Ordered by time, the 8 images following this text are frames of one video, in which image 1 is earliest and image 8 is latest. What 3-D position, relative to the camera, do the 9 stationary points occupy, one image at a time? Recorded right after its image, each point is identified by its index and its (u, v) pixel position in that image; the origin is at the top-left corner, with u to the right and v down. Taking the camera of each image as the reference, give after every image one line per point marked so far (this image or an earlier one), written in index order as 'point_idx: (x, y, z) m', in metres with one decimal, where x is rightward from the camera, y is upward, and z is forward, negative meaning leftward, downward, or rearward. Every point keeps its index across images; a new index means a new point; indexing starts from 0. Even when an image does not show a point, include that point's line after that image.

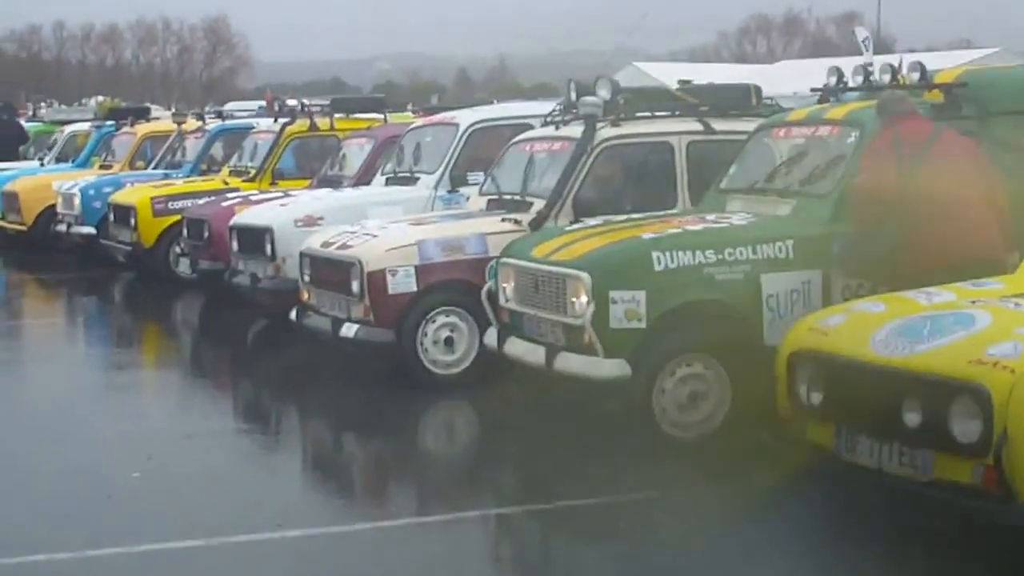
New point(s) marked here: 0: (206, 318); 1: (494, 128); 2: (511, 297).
0: (-2.1, -0.2, +12.9) m
1: (-0.1, +1.0, +11.8) m
2: (0.0, -0.1, +7.9) m
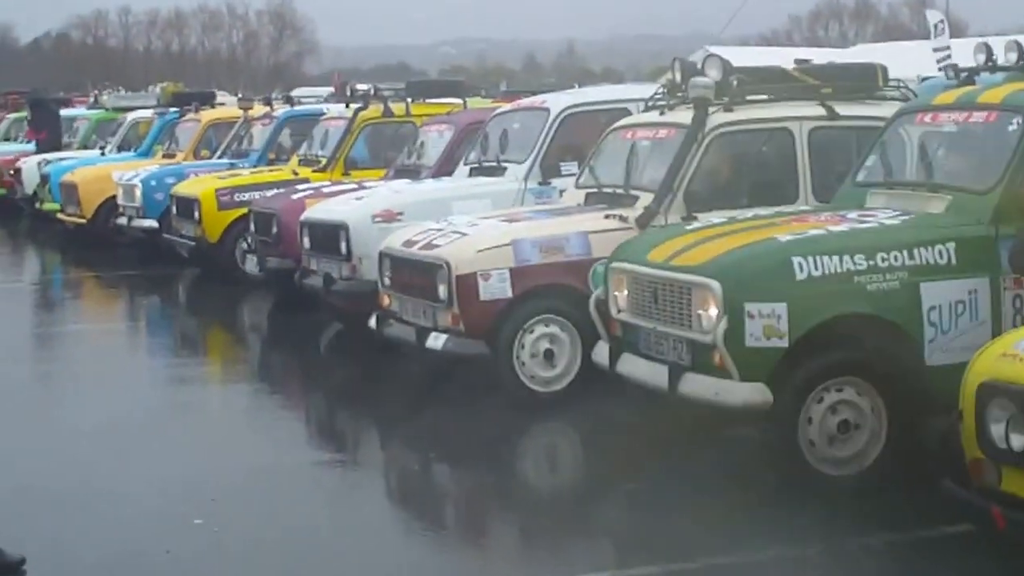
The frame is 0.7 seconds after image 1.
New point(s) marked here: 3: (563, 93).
0: (-1.5, -0.2, +12.0) m
1: (+0.4, +1.0, +10.8) m
2: (+0.4, -0.1, +7.0) m
3: (+0.3, +1.1, +11.0) m
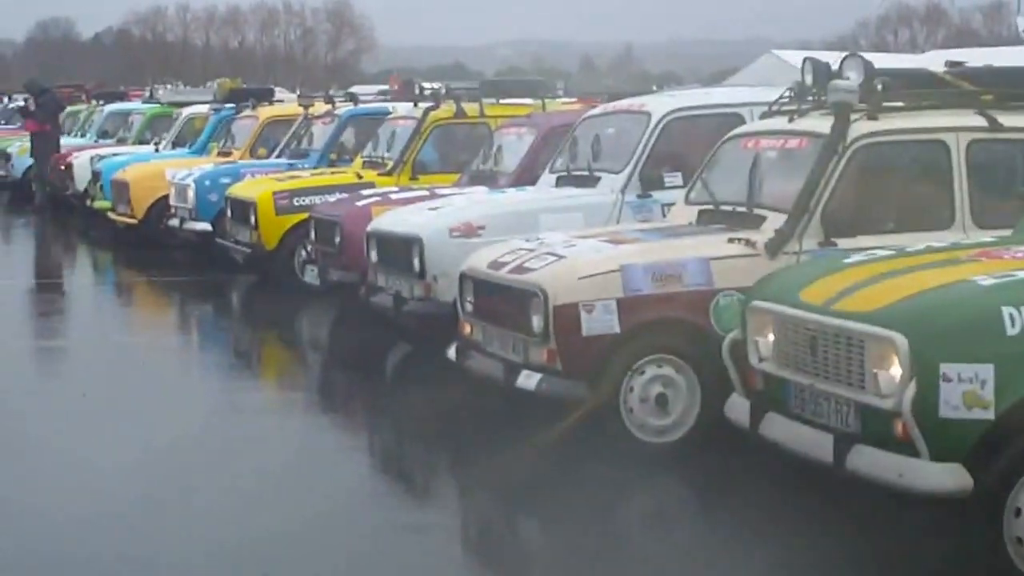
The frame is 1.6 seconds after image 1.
0: (-1.0, -0.3, +10.9) m
1: (+0.9, +0.9, +9.6) m
2: (+0.8, -0.2, +5.8) m
3: (+0.8, +1.0, +9.8) m
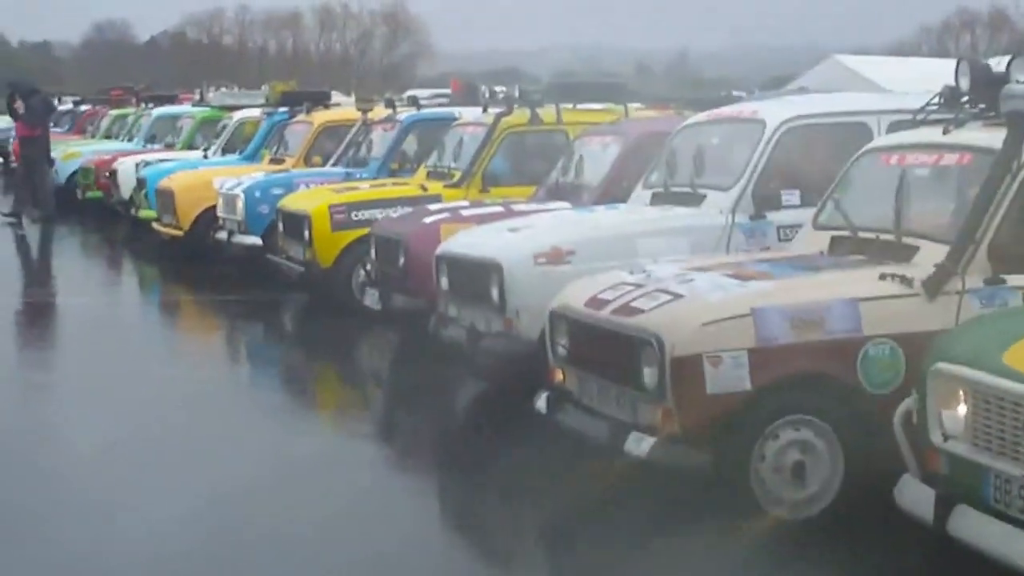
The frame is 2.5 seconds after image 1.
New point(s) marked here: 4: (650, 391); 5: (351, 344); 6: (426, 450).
0: (-0.6, -0.4, +9.7) m
1: (+1.3, +0.7, +8.4) m
2: (+1.1, -0.4, +4.5) m
3: (+1.2, +0.8, +8.6) m
4: (+0.4, -0.3, +6.0) m
5: (-0.9, -0.3, +10.6) m
6: (-0.4, -0.7, +7.8) m
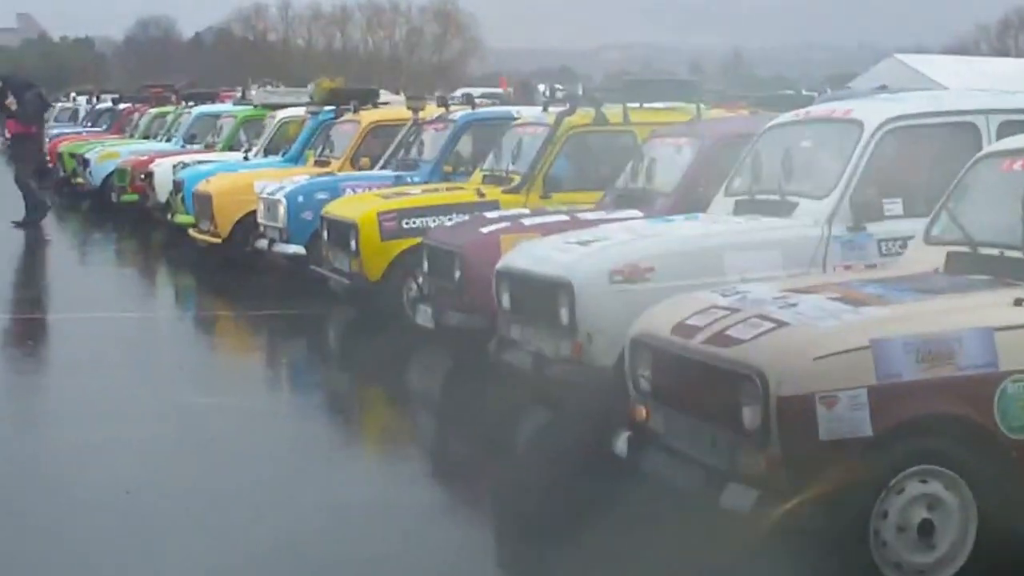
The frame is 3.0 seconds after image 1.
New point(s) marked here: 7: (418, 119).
0: (-0.3, -0.5, +8.8) m
1: (+1.6, +0.6, +7.5) m
2: (+1.3, -0.4, +3.7) m
3: (+1.5, +0.8, +7.7) m
4: (+0.7, -0.4, +5.2) m
5: (-0.6, -0.4, +9.8) m
6: (-0.1, -0.8, +6.9) m
7: (-0.7, +1.2, +13.3) m
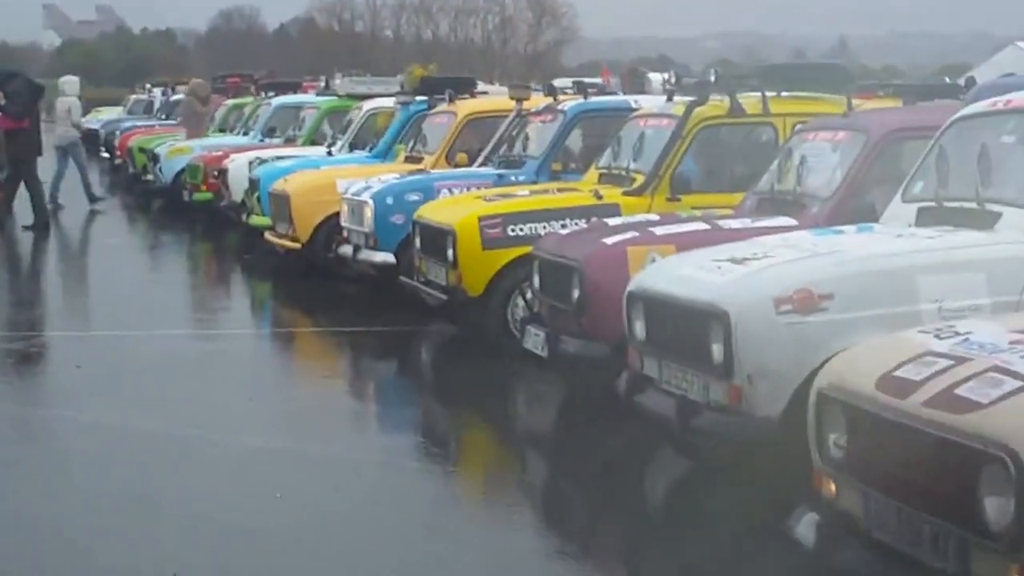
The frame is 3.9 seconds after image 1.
0: (+0.2, -0.6, +7.5) m
1: (+2.1, +0.5, +6.0) m
2: (+1.5, -0.5, +2.2) m
3: (+2.0, +0.7, +6.3) m
4: (+1.0, -0.5, +3.8) m
5: (0.0, -0.5, +8.4) m
6: (+0.3, -0.9, +5.6) m
7: (+0.1, +1.1, +11.9) m
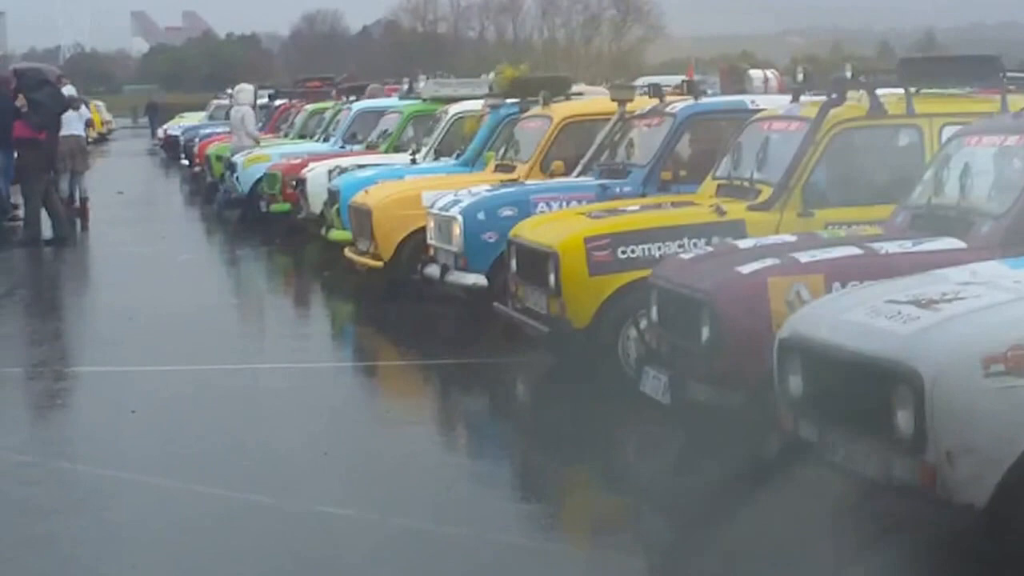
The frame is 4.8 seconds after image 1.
0: (+0.6, -0.7, +6.4) m
1: (+2.4, +0.4, +4.8) m
2: (+1.7, -0.7, +1.1) m
3: (+2.3, +0.6, +5.1) m
4: (+1.2, -0.6, +2.6) m
5: (+0.4, -0.6, +7.3) m
6: (+0.6, -1.0, +4.4) m
7: (+0.6, +1.0, +10.8) m
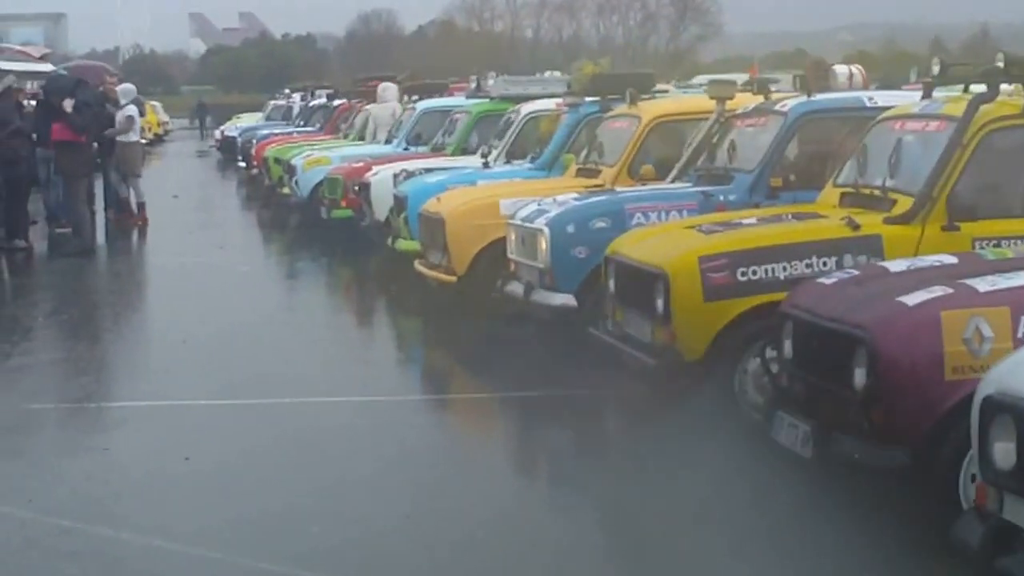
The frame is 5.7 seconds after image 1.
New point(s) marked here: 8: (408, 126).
0: (+1.0, -0.8, +5.4) m
1: (+2.7, +0.3, +3.8) m
2: (+1.9, -0.8, 0.0) m
3: (+2.6, +0.5, +4.0) m
4: (+1.5, -0.7, +1.6) m
5: (+0.8, -0.7, +6.3) m
6: (+0.9, -1.1, +3.4) m
7: (+1.1, +0.9, +9.8) m
8: (-0.9, +1.5, +17.4) m
